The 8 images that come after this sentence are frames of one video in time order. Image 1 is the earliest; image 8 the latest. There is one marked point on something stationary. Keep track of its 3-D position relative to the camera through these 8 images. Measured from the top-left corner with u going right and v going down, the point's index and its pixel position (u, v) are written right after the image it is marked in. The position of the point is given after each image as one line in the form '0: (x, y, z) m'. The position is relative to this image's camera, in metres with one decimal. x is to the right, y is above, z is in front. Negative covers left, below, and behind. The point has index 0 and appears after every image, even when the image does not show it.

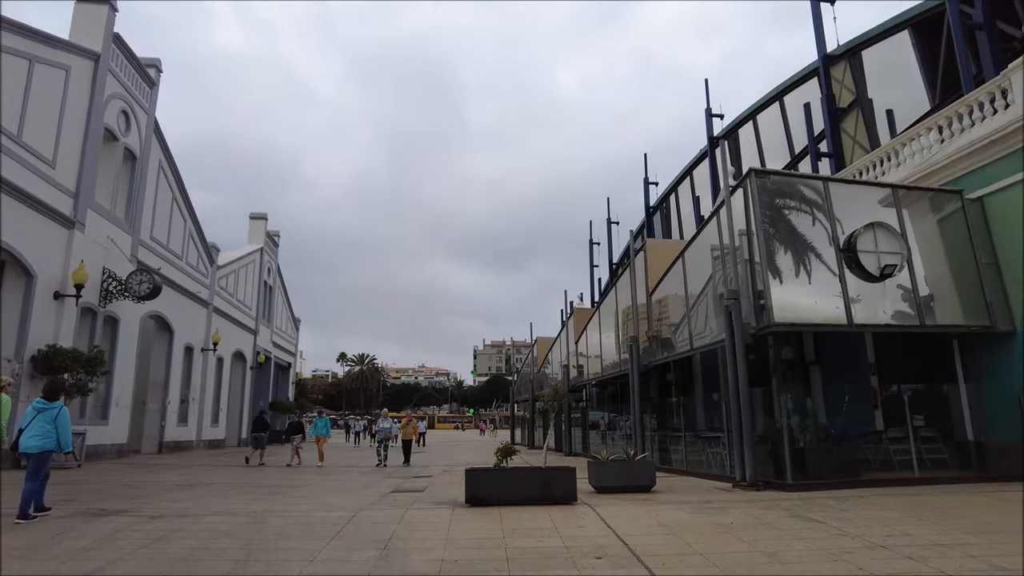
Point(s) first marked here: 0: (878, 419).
0: (+6.2, -2.2, +11.4) m
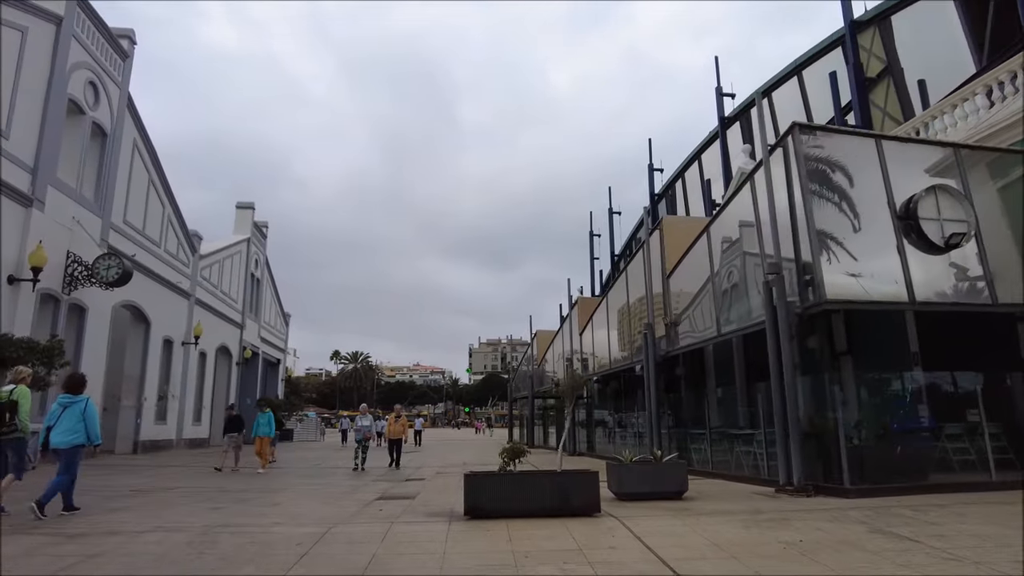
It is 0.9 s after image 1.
0: (+6.2, -1.8, +9.8) m
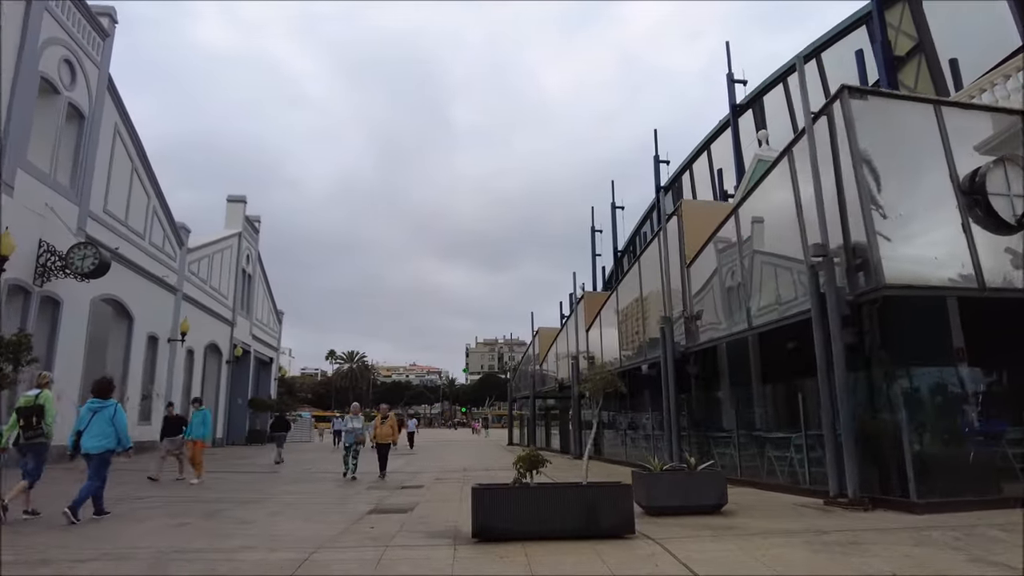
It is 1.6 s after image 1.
0: (+6.4, -1.6, +8.6) m
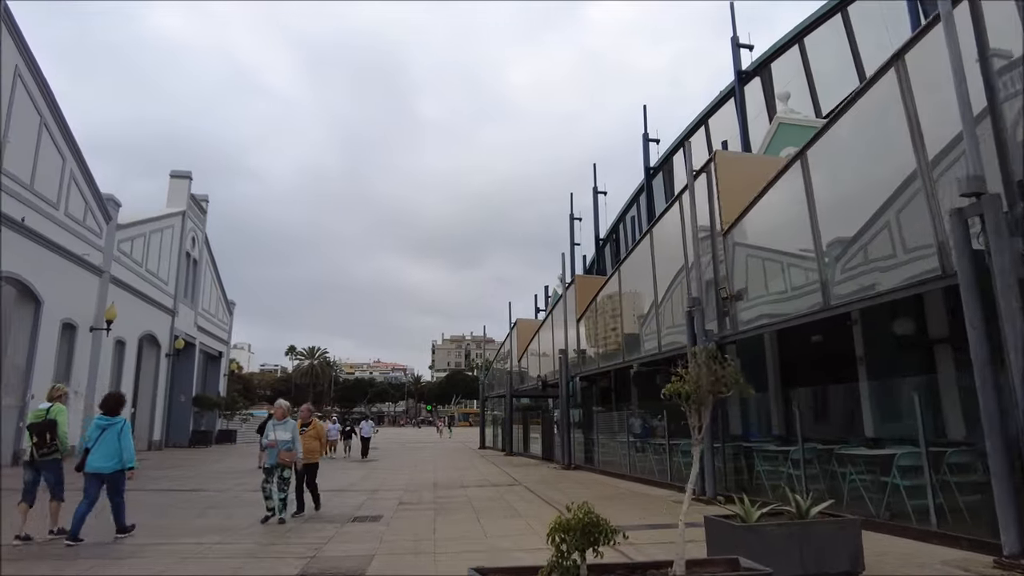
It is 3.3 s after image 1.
0: (+6.4, -1.3, +5.9) m
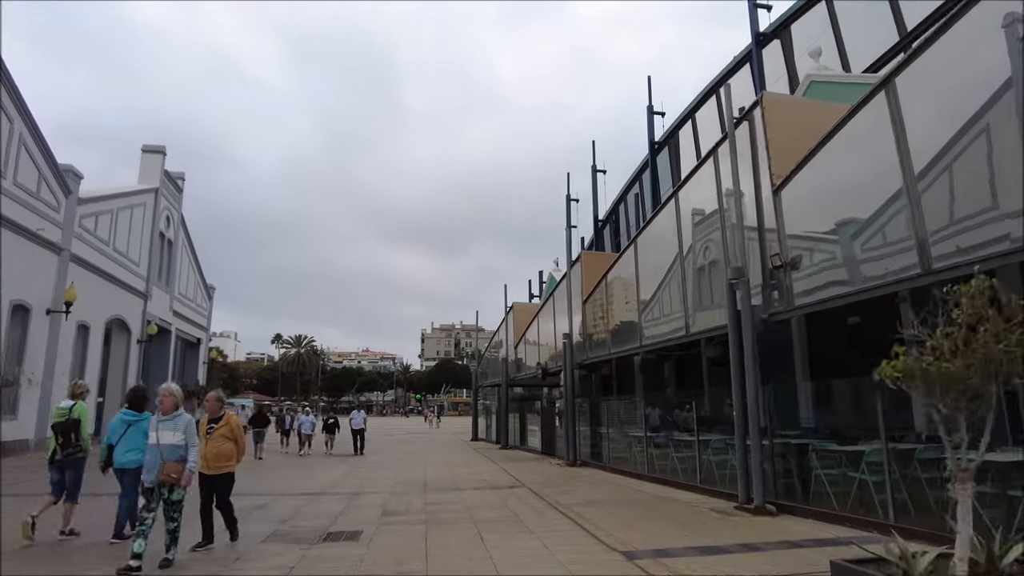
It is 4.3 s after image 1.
0: (+6.6, -0.9, +4.2) m
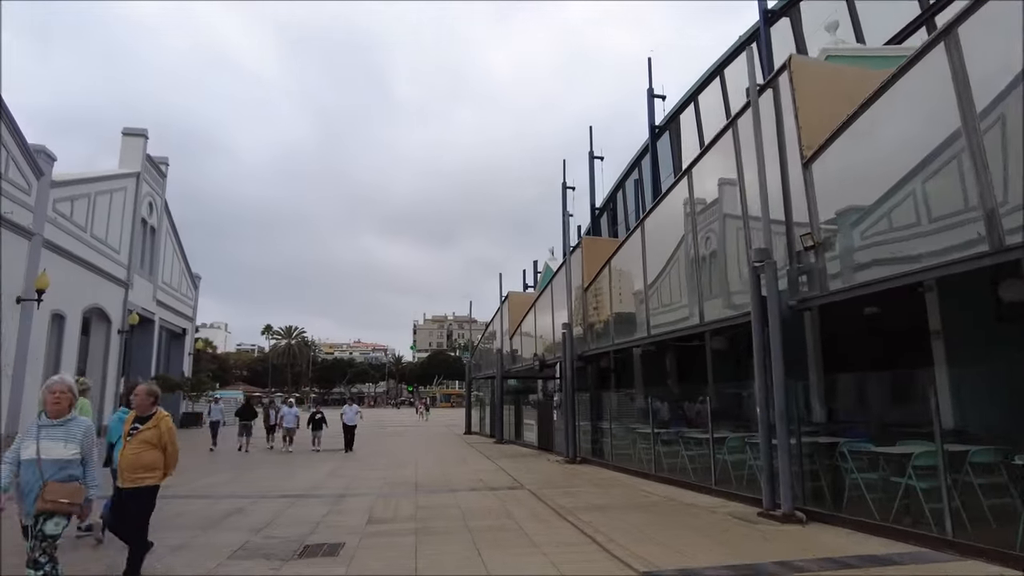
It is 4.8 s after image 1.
0: (+6.7, -0.8, +3.3) m
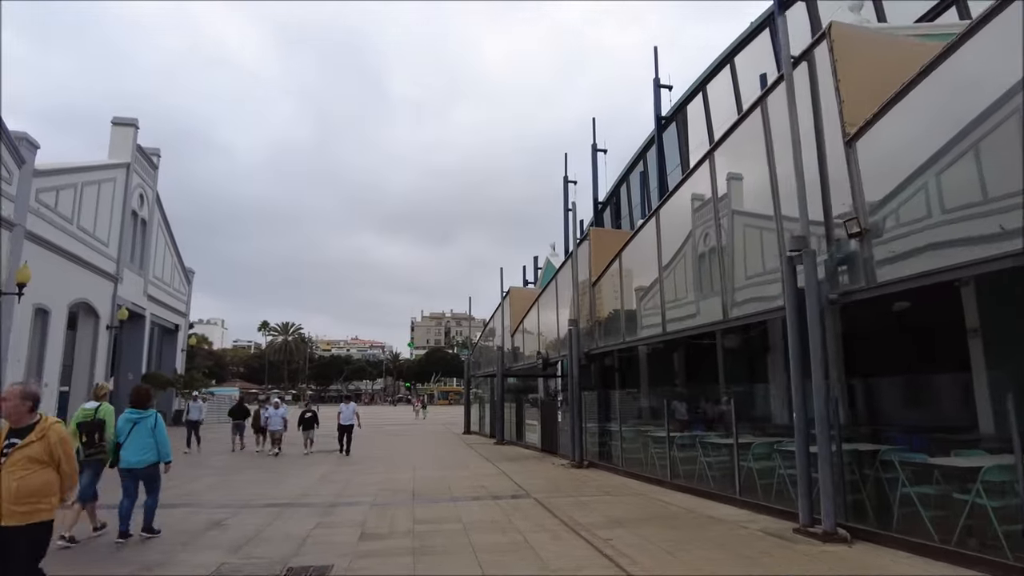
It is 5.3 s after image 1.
0: (+6.8, -0.7, +2.5) m
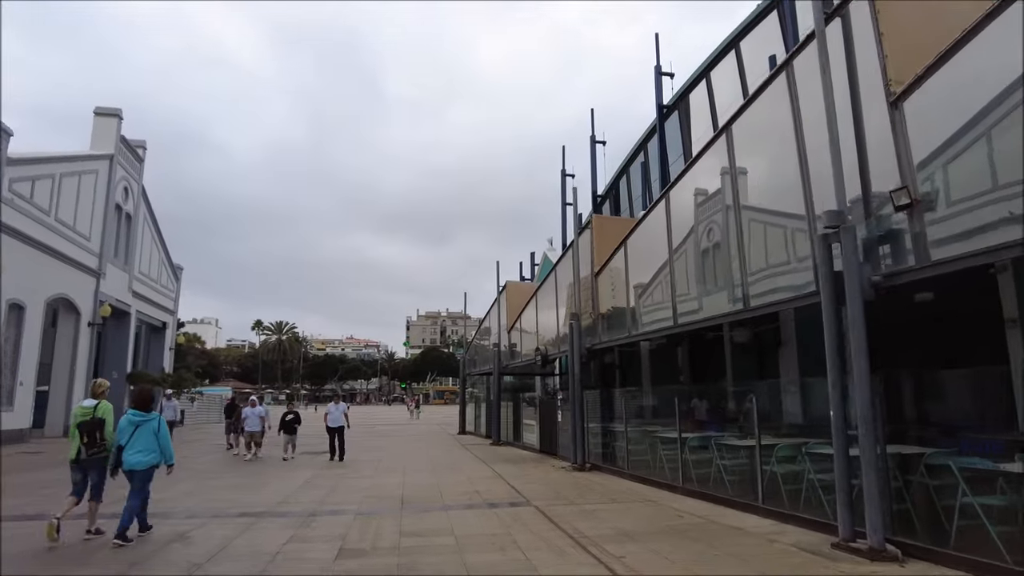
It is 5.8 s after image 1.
0: (+6.8, -0.5, +1.6) m
